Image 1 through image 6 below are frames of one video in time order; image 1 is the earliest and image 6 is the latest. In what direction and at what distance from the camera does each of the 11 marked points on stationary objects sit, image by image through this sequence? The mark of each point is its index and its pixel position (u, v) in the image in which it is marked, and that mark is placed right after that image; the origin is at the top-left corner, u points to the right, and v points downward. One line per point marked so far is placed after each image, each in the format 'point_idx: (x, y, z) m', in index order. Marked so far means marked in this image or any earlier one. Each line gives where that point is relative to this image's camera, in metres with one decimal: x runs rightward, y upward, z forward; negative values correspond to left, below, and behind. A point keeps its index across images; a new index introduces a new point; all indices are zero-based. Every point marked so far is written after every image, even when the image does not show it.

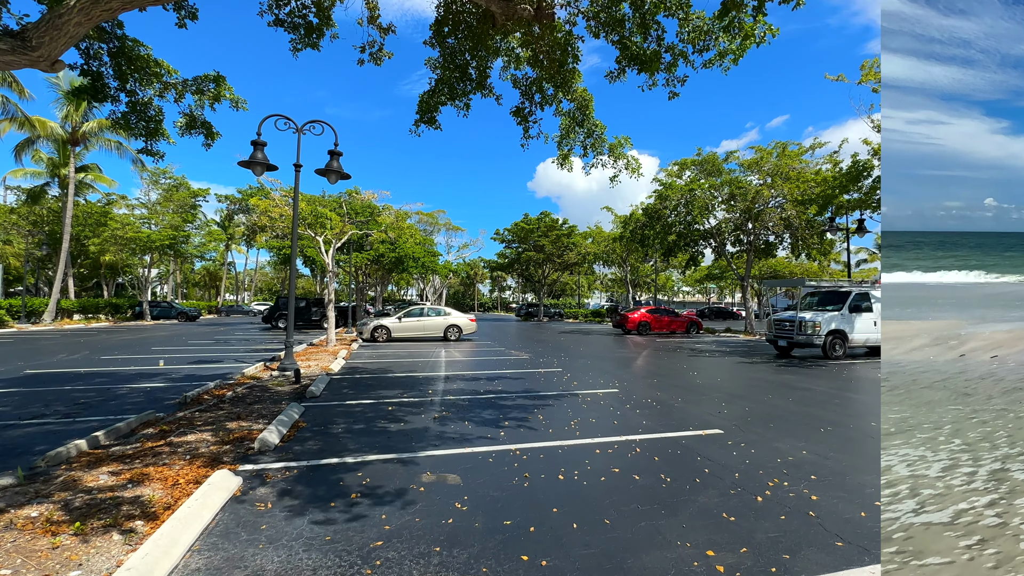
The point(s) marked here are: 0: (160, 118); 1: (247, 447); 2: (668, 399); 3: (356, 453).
0: (-6.1, +3.0, +8.2) m
1: (-2.7, -1.7, +4.9) m
2: (+2.5, -1.8, +7.6) m
3: (-1.6, -1.7, +4.8) m
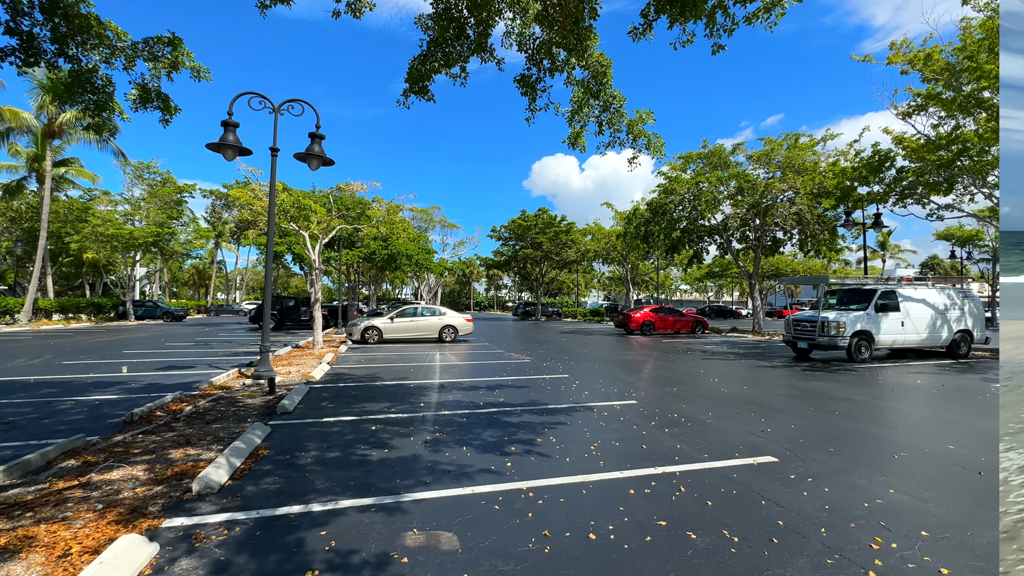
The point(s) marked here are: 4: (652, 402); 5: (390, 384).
0: (-6.1, +3.0, +7.1) m
1: (-2.7, -1.6, +3.8) m
2: (+2.6, -1.8, +6.6) m
3: (-1.5, -1.7, +3.8) m
4: (+2.2, -1.8, +7.4) m
5: (-2.4, -1.8, +9.0) m
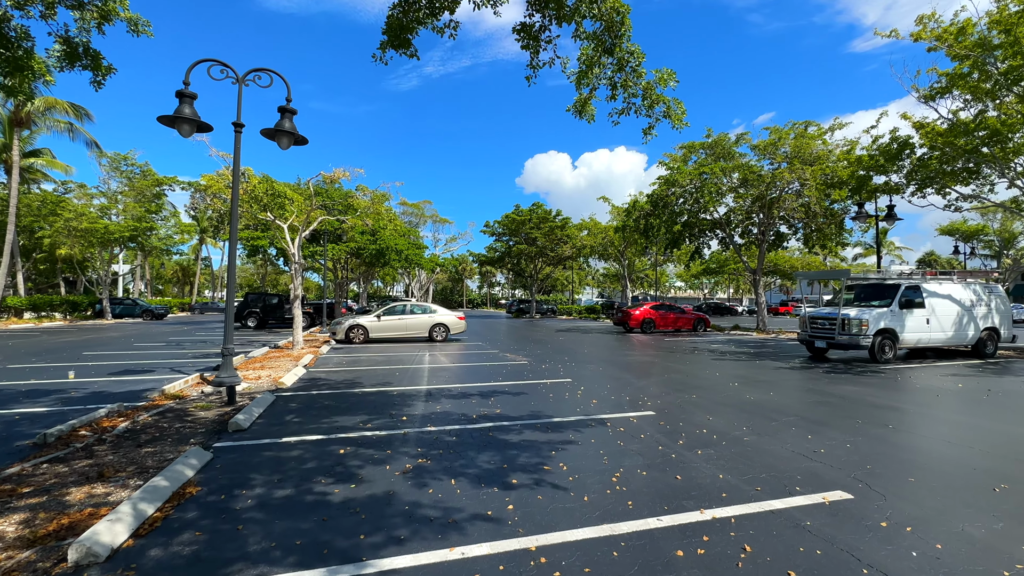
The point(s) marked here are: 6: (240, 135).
0: (-6.1, +3.1, +5.9) m
1: (-2.6, -1.6, +2.7) m
2: (+2.6, -1.7, +5.6) m
3: (-1.5, -1.6, +2.7) m
4: (+2.2, -1.7, +6.4) m
5: (-2.4, -1.7, +8.0) m
6: (-4.8, +2.7, +8.3) m
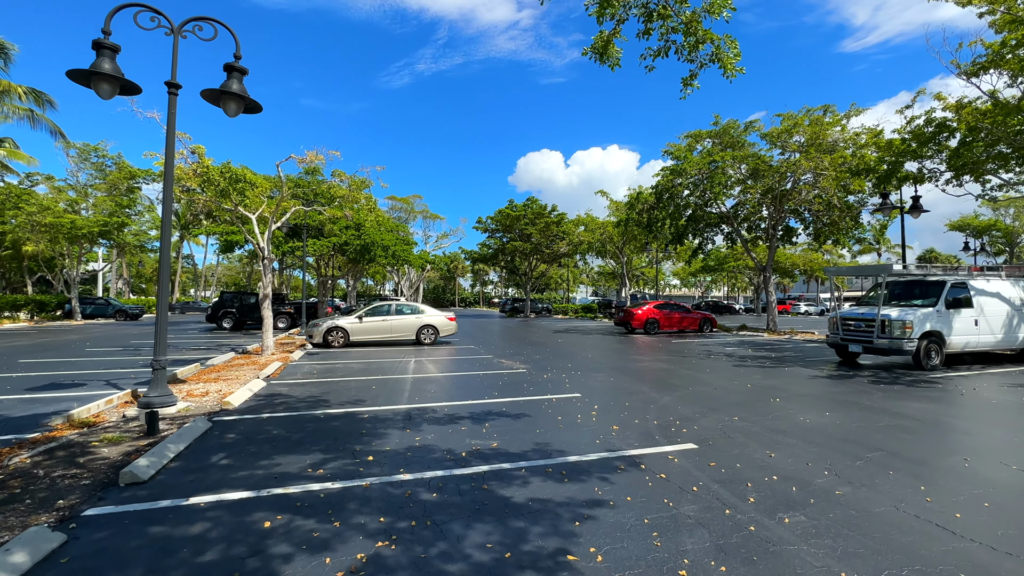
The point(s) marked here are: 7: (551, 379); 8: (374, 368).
0: (-6.1, +3.1, +4.3) m
1: (-2.6, -1.6, +1.2) m
2: (+2.6, -1.6, +4.2) m
3: (-1.4, -1.6, +1.2) m
4: (+2.2, -1.7, +5.0) m
5: (-2.4, -1.7, +6.5) m
6: (-4.8, +2.7, +6.7) m
7: (+0.8, -1.8, +9.2) m
8: (-3.2, -1.9, +11.0) m
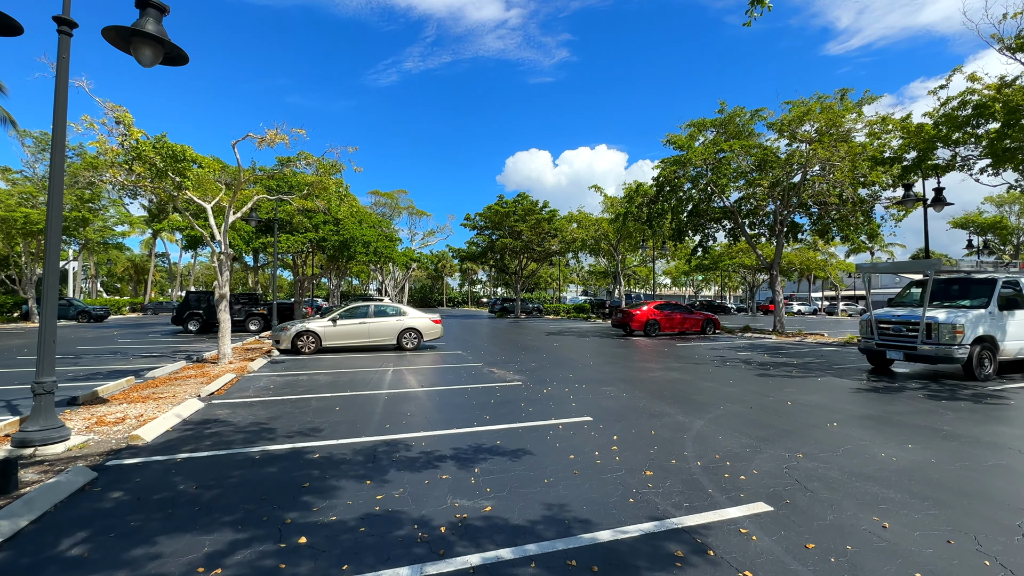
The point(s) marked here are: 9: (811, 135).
0: (-6.1, +3.1, +2.7) m
1: (-2.5, -1.5, -0.3) m
2: (+2.6, -1.6, +2.8) m
3: (-1.3, -1.6, -0.3) m
4: (+2.2, -1.7, +3.6) m
5: (-2.5, -1.7, +4.9) m
6: (-4.9, +2.7, +5.1) m
7: (+0.7, -1.8, +7.7) m
8: (-3.4, -1.9, +9.5) m
9: (+10.9, +5.6, +17.1) m
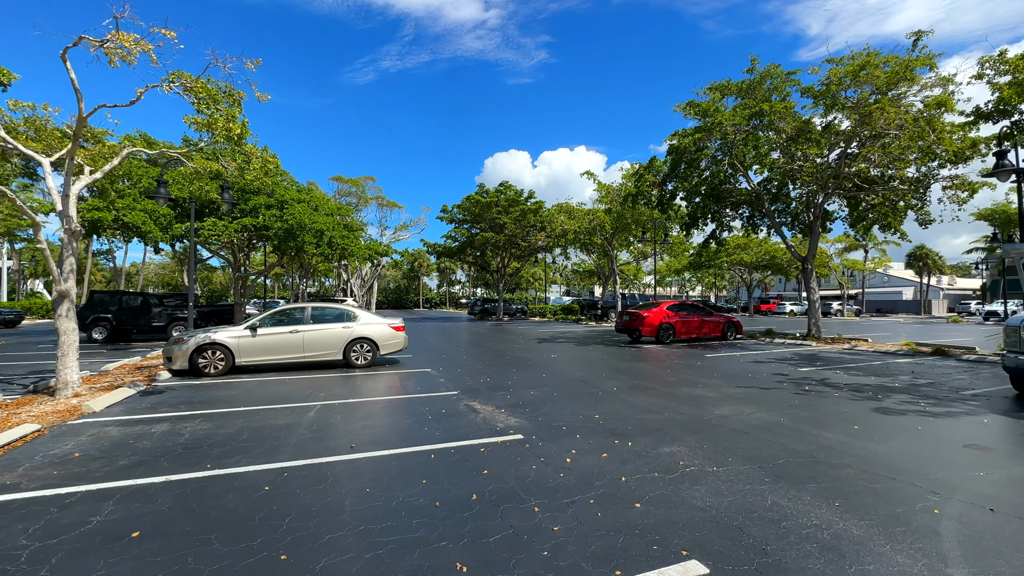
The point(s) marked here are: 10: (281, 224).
0: (-5.9, +3.2, -1.1) m
1: (-2.1, -1.4, -4.0) m
2: (+2.8, -1.5, -0.7) m
3: (-1.0, -1.4, -3.9) m
4: (+2.4, -1.5, +0.1) m
5: (-2.3, -1.6, +1.3) m
6: (-4.8, +2.9, +1.4) m
7: (+0.7, -1.6, +4.2) m
8: (-3.5, -1.8, +5.7) m
9: (+10.4, +5.7, +14.1) m
10: (-8.5, +2.4, +17.4) m
